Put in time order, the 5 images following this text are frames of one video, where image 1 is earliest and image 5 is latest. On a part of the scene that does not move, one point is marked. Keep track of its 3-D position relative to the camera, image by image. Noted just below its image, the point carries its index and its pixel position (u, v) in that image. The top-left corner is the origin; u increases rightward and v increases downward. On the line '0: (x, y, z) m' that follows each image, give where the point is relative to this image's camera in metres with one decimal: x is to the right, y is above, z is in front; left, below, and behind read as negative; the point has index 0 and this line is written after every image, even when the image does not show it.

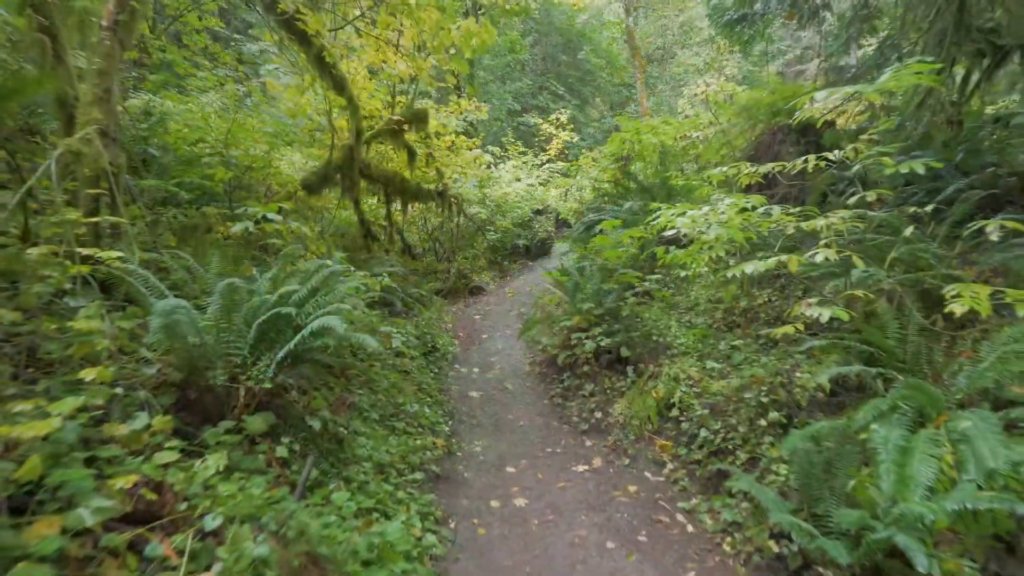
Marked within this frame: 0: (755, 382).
0: (+1.6, -0.6, +4.4) m
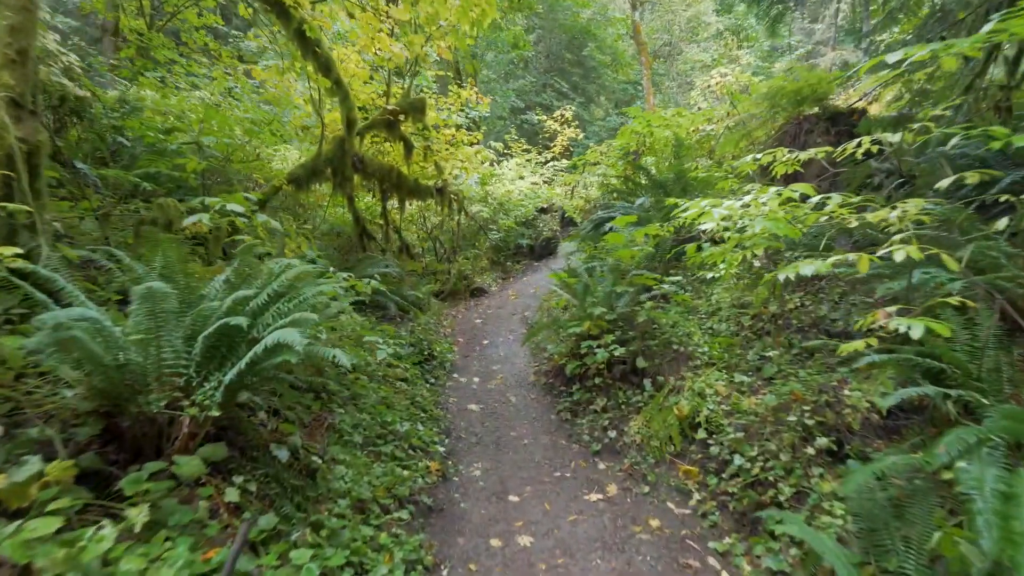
0: (+1.6, -0.7, +3.8) m
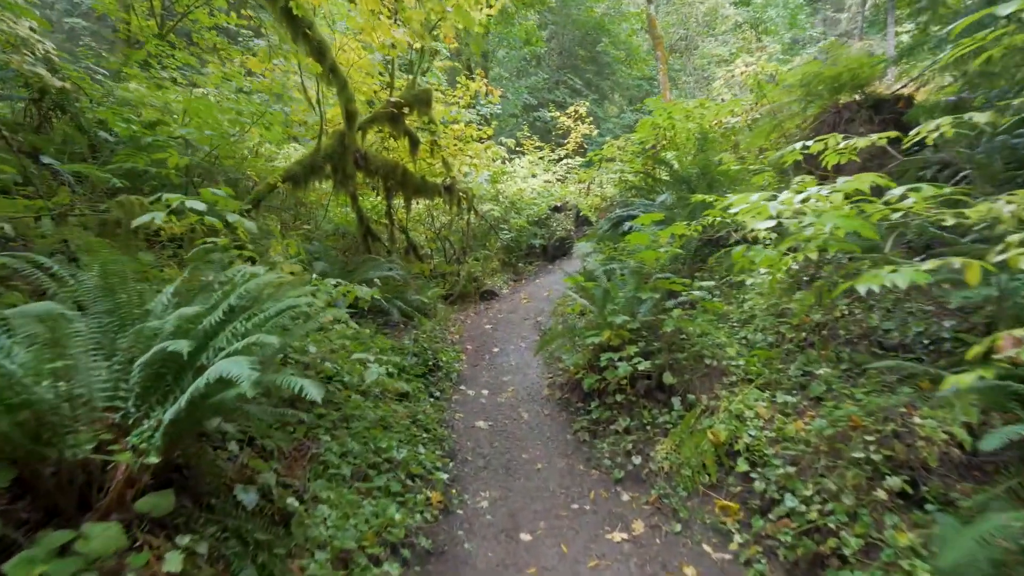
0: (+1.7, -0.7, +3.3) m
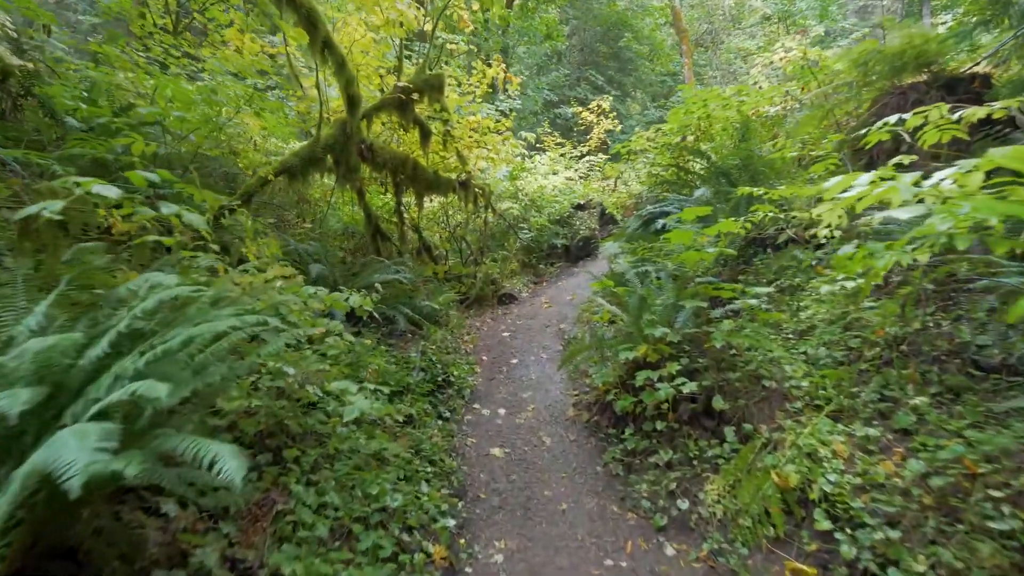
0: (+1.8, -0.7, +2.5) m
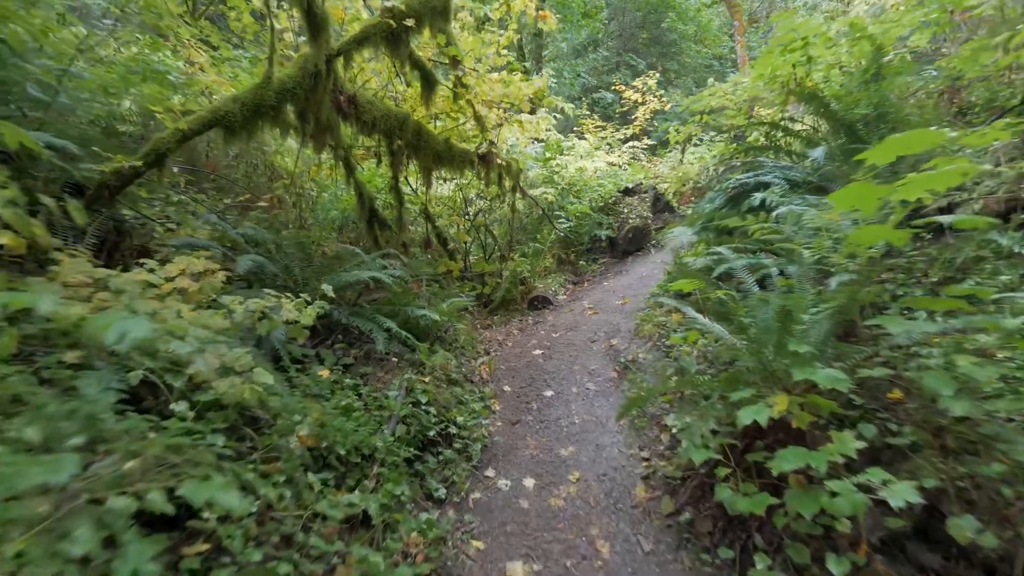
0: (+1.8, -0.8, +0.6) m
